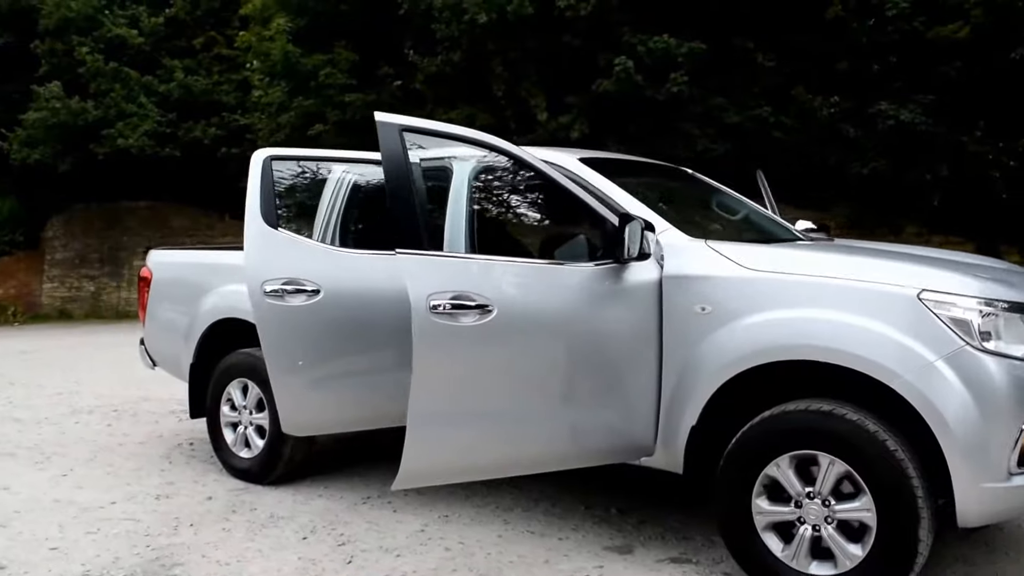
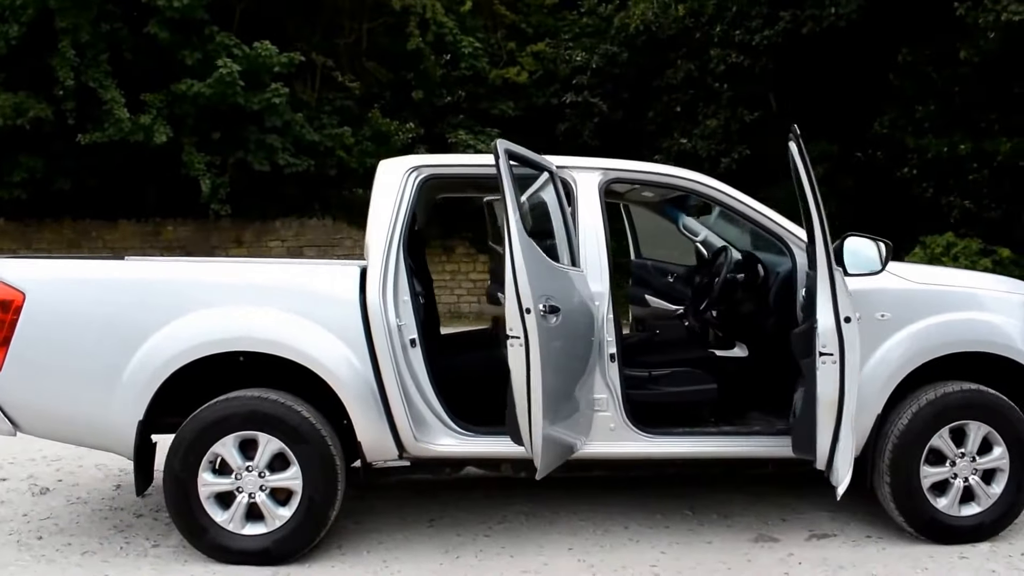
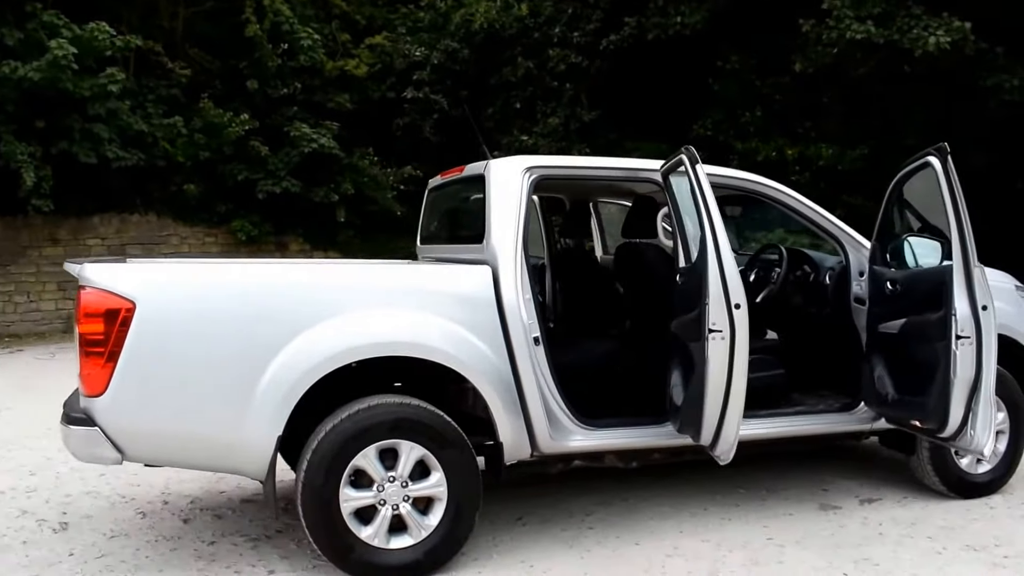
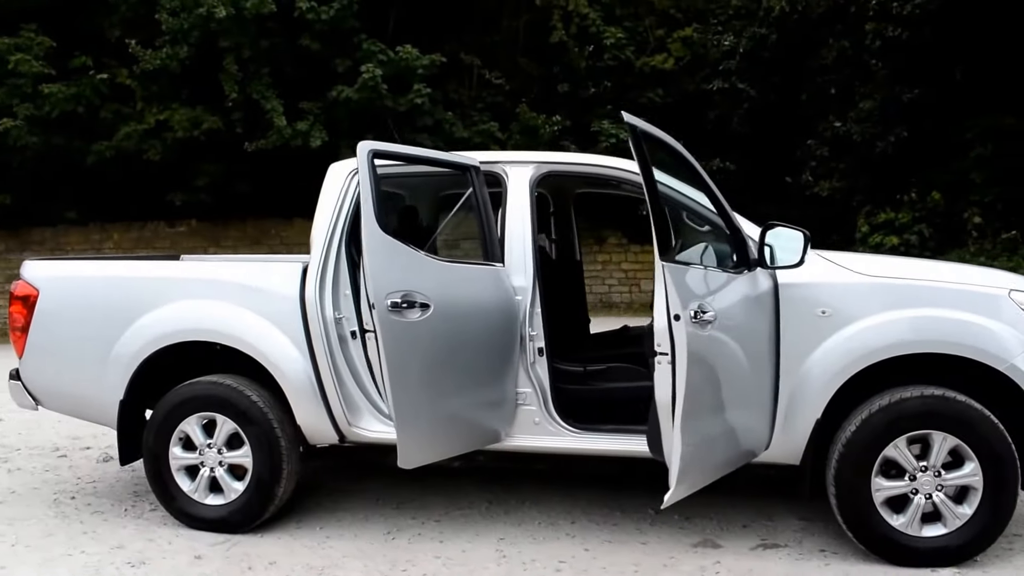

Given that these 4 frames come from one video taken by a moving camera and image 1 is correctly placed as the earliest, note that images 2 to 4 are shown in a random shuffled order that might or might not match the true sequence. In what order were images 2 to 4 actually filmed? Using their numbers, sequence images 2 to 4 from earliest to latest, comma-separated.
4, 2, 3
